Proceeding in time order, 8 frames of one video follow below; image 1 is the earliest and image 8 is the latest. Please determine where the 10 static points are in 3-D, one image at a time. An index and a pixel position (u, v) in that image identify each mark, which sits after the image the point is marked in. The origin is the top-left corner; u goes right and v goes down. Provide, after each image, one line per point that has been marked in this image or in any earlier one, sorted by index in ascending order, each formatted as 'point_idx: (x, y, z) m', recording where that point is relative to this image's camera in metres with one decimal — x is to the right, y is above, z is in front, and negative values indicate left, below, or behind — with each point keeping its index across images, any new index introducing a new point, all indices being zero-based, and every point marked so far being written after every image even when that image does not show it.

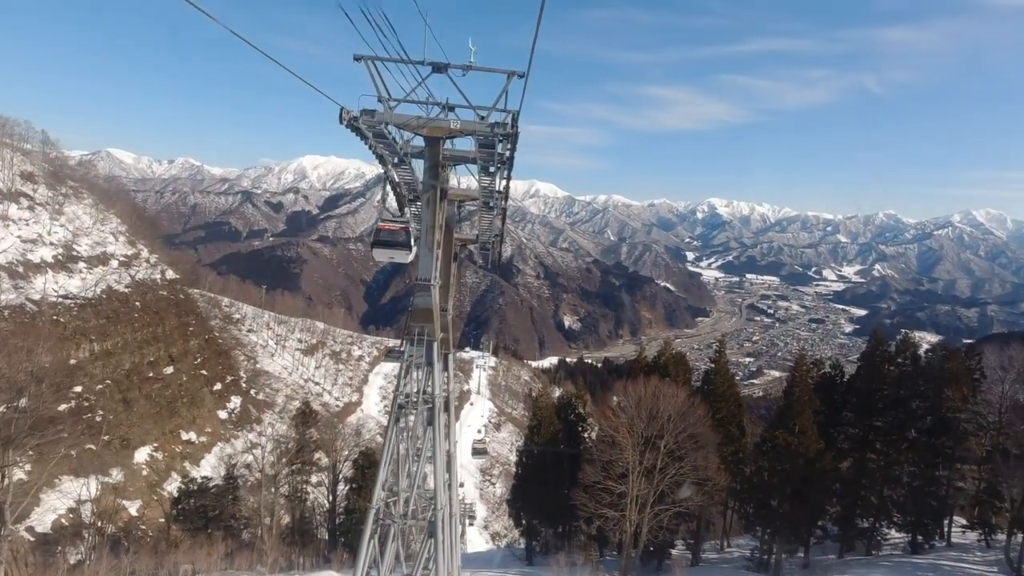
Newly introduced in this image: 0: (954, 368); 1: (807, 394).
0: (+9.2, -1.7, +12.2) m
1: (+6.1, -2.2, +12.1) m
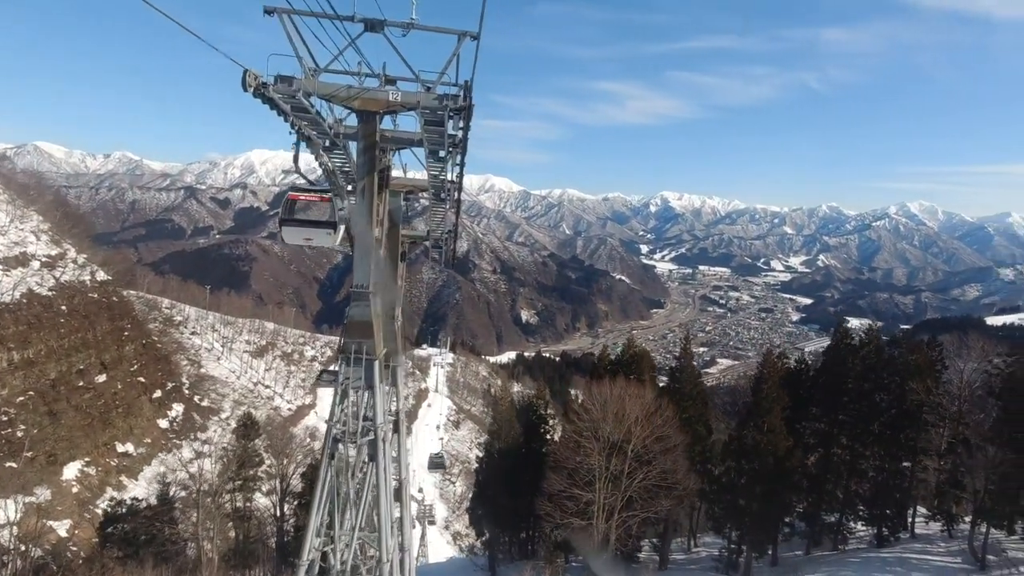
0: (+8.4, -1.5, +12.1) m
1: (+5.3, -2.1, +11.8) m
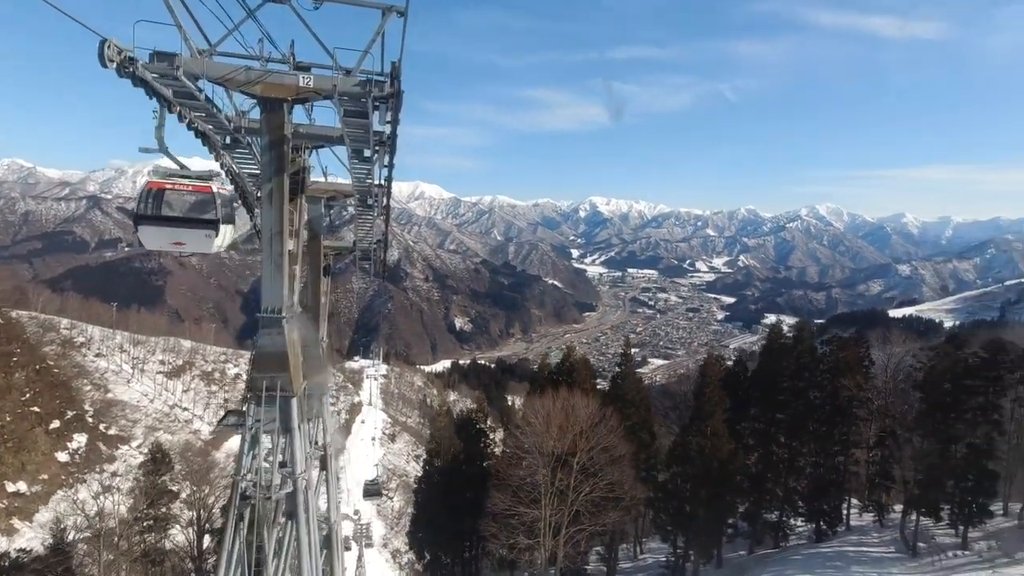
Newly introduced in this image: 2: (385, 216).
0: (+7.1, -1.5, +12.4) m
1: (+4.1, -2.1, +11.7) m
2: (-1.8, +1.0, +8.4) m
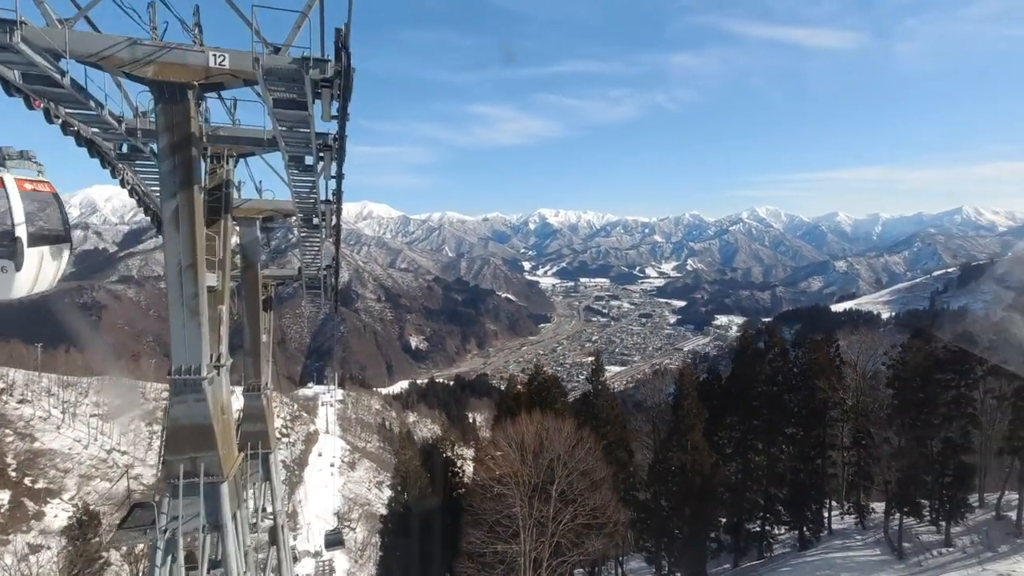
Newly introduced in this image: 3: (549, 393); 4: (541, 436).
0: (+6.4, -1.5, +12.2) m
1: (+3.5, -2.3, +11.3) m
2: (-2.3, +0.7, +7.6) m
3: (+0.8, -2.1, +12.0) m
4: (+0.5, -2.5, +10.0) m
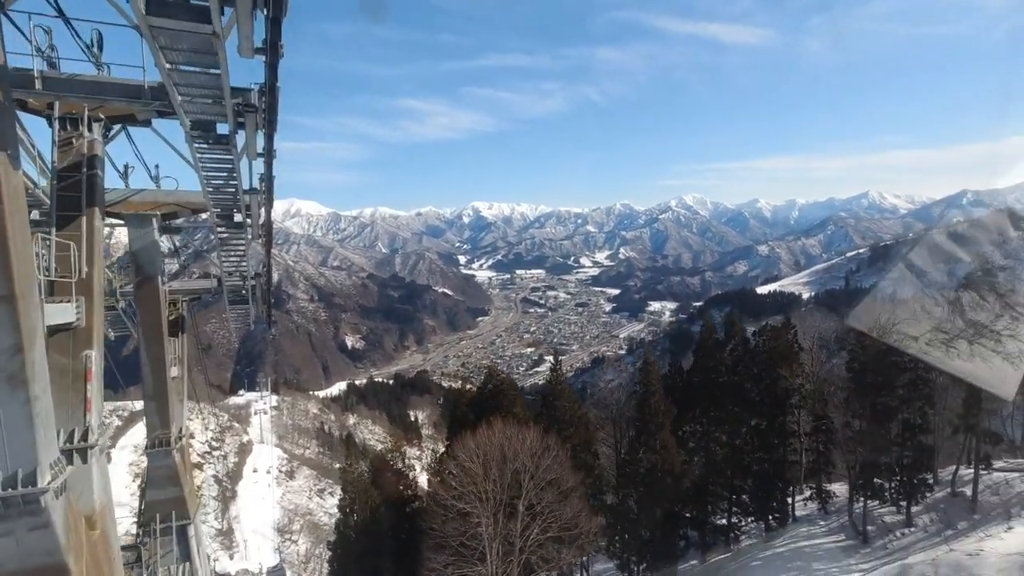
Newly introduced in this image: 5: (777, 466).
0: (+5.5, -1.2, +12.0) m
1: (+2.8, -2.1, +10.8) m
2: (-2.7, +0.6, +6.4) m
3: (-0.1, -2.1, +11.2) m
4: (-0.1, -2.5, +9.2) m
5: (+5.5, -3.7, +12.3) m
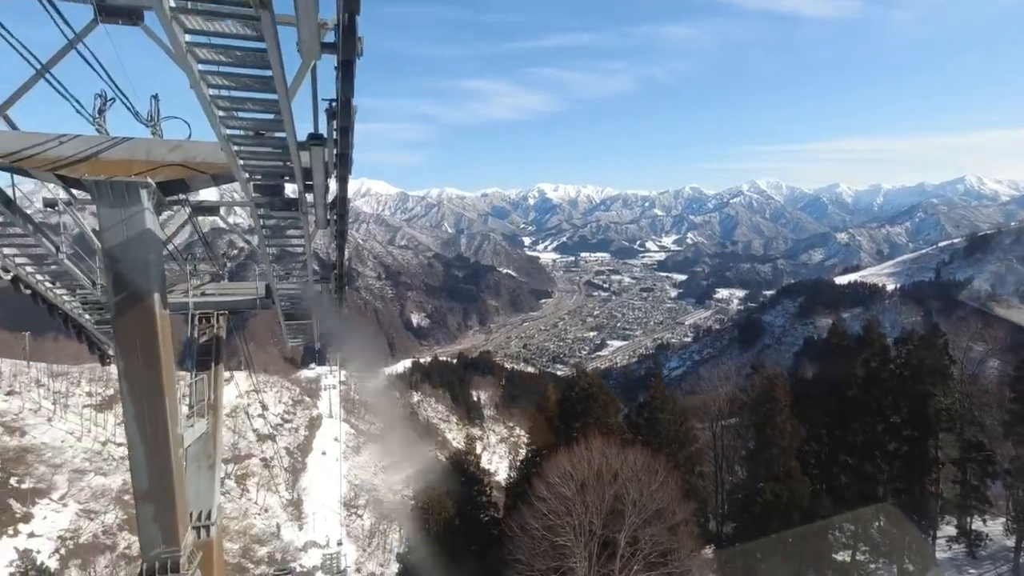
0: (+7.1, -1.2, +10.0) m
1: (+4.2, -2.1, +9.1) m
2: (-1.6, +0.6, +5.3) m
3: (+1.5, -1.9, +9.8) m
4: (+1.2, -2.4, +7.9) m
5: (+7.1, -3.7, +10.4) m
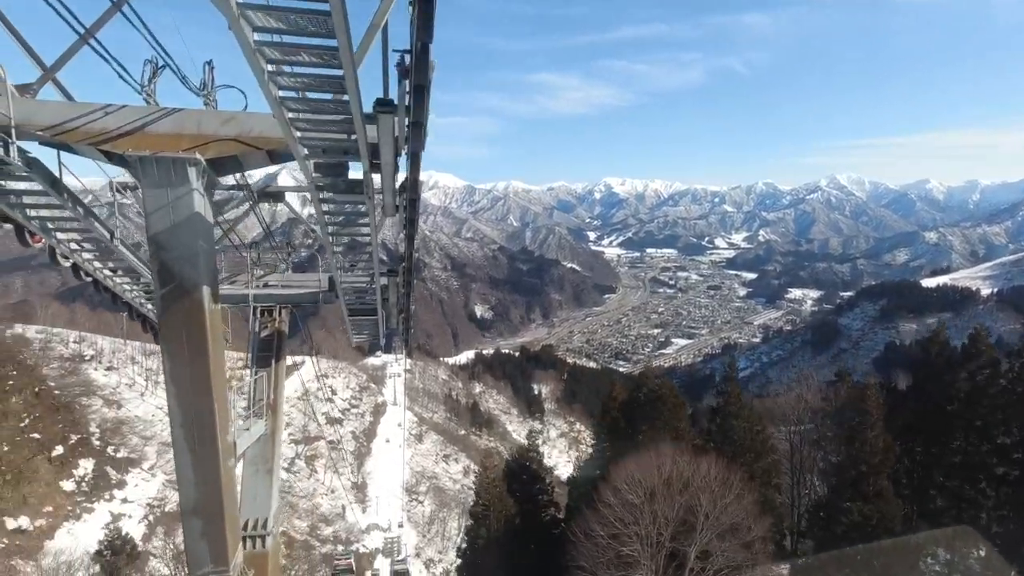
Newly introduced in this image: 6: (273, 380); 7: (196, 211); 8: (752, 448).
0: (+8.2, -1.3, +8.9) m
1: (+5.2, -2.1, +8.4) m
2: (-0.9, +0.7, +5.1) m
3: (+2.5, -1.9, +9.3) m
4: (+2.0, -2.4, +7.5) m
5: (+8.1, -3.8, +9.3) m
6: (-2.0, -0.7, +5.0) m
7: (-1.5, +0.4, +3.0) m
8: (+3.6, -2.4, +8.9) m
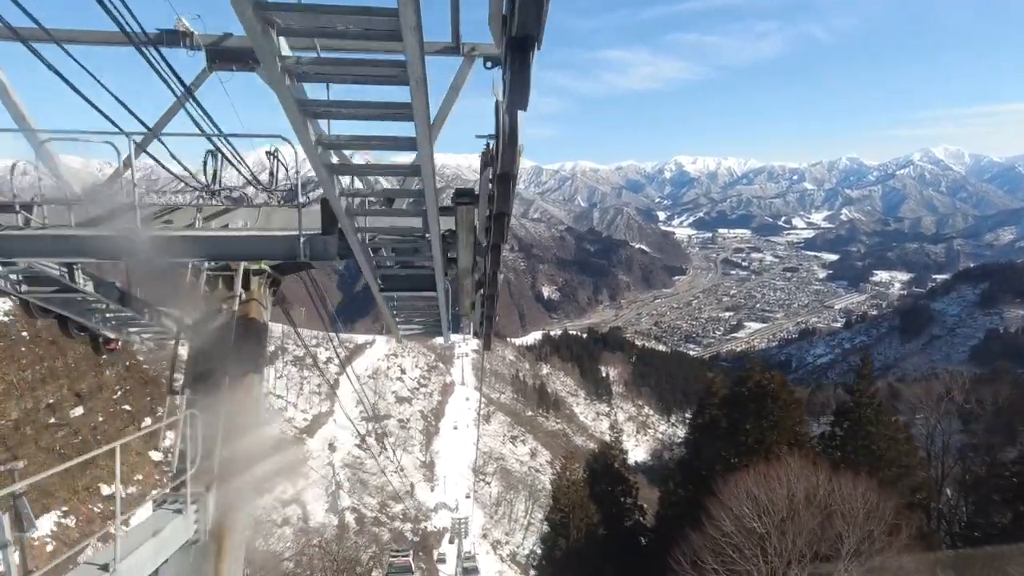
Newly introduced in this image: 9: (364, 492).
0: (+9.3, -1.1, +6.7) m
1: (+6.2, -1.9, +6.5) m
2: (-0.2, +0.9, +3.9) m
3: (+3.7, -1.6, +7.8) m
4: (+3.0, -2.1, +6.0) m
5: (+9.2, -3.6, +7.2) m
6: (-1.3, -0.5, +3.9) m
7: (-1.1, +0.5, +1.8) m
8: (+4.7, -2.1, +7.2) m
9: (-4.6, -6.4, +18.2) m
